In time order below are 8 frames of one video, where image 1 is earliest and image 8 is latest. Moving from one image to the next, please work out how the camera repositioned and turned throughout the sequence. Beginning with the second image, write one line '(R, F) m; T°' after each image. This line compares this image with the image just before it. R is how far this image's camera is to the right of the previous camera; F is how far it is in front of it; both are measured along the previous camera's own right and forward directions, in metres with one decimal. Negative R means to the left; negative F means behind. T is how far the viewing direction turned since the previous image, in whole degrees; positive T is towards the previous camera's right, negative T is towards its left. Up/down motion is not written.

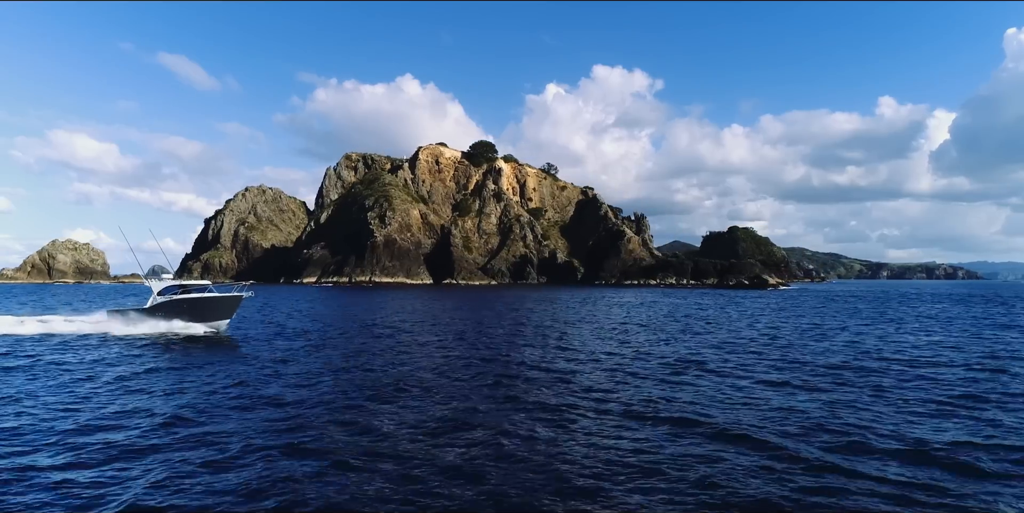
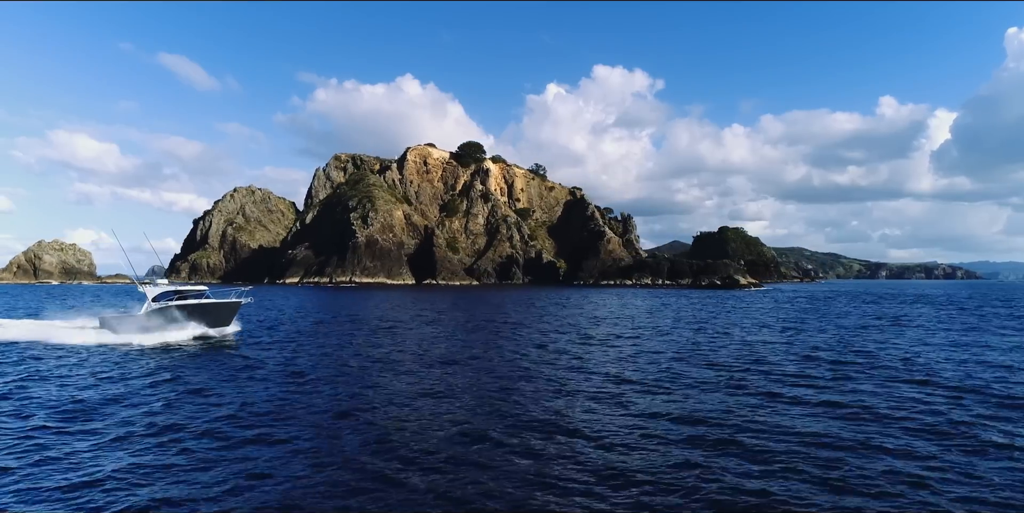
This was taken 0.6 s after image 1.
(+3.3, -0.5) m; 0°
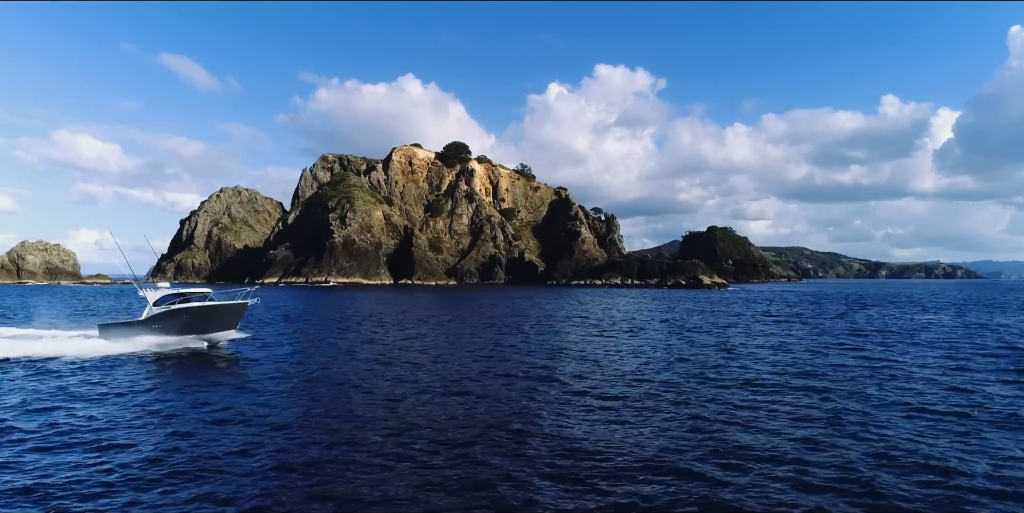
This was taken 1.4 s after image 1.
(+4.4, -0.7) m; 0°
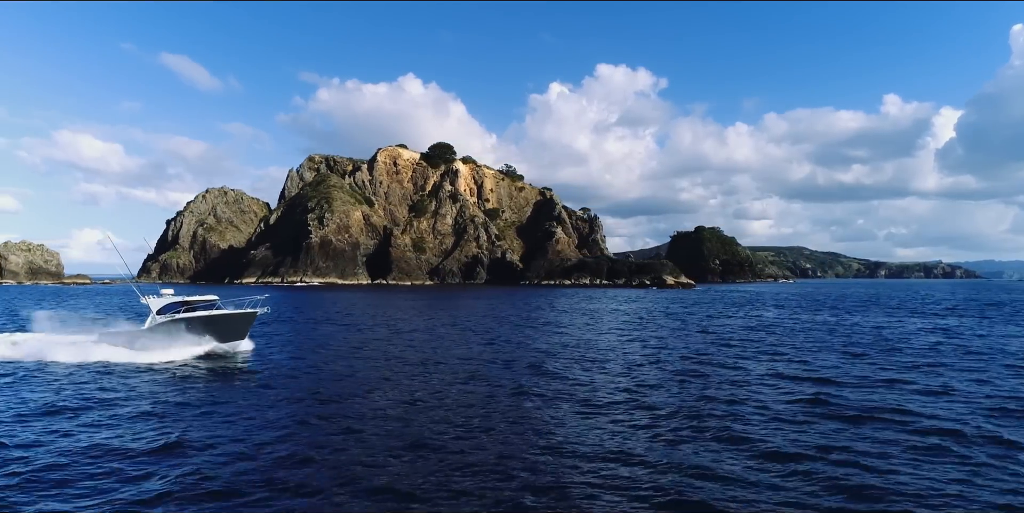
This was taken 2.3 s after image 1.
(+4.4, -0.7) m; 0°
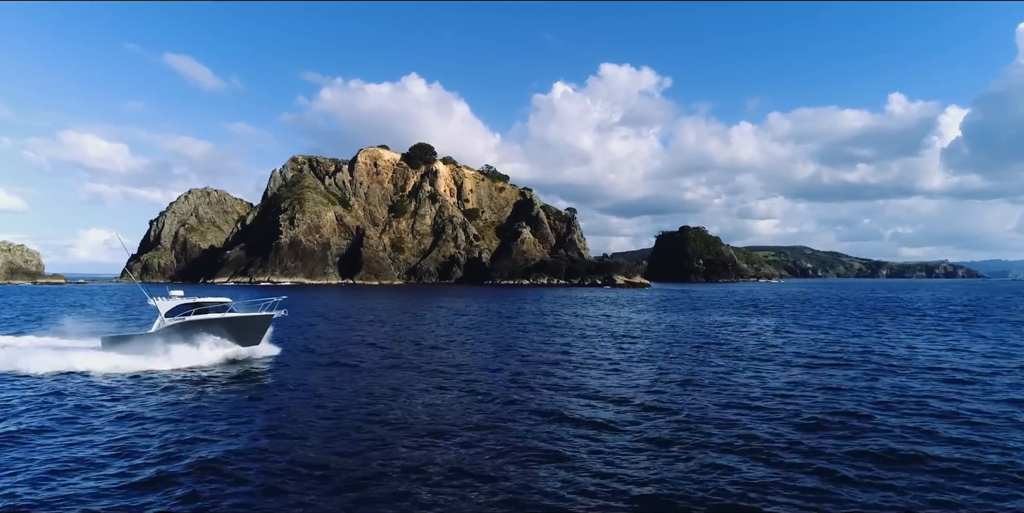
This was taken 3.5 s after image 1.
(+6.3, -1.2) m; 0°
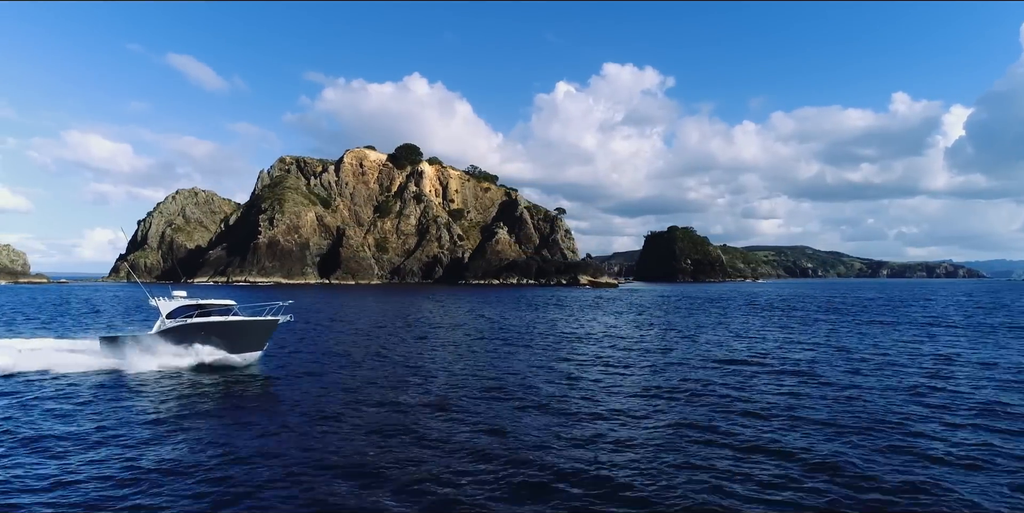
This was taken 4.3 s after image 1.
(+4.7, -0.9) m; 0°
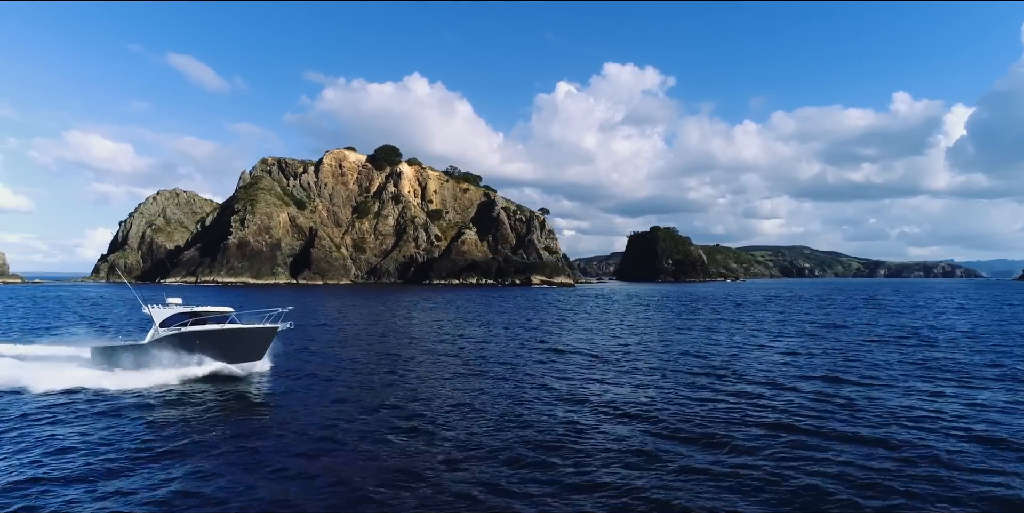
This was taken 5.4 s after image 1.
(+6.1, -1.4) m; 0°
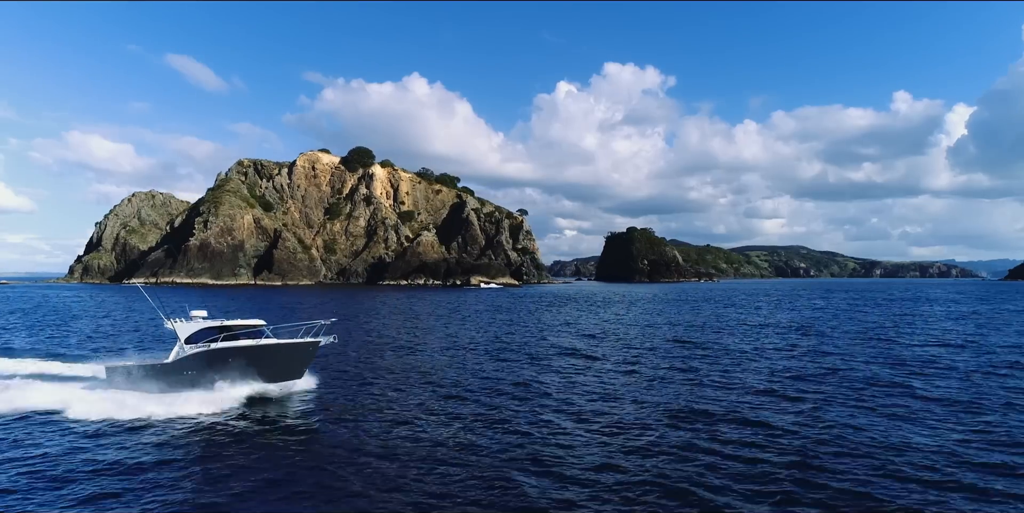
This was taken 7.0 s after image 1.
(+8.0, -1.7) m; 0°
